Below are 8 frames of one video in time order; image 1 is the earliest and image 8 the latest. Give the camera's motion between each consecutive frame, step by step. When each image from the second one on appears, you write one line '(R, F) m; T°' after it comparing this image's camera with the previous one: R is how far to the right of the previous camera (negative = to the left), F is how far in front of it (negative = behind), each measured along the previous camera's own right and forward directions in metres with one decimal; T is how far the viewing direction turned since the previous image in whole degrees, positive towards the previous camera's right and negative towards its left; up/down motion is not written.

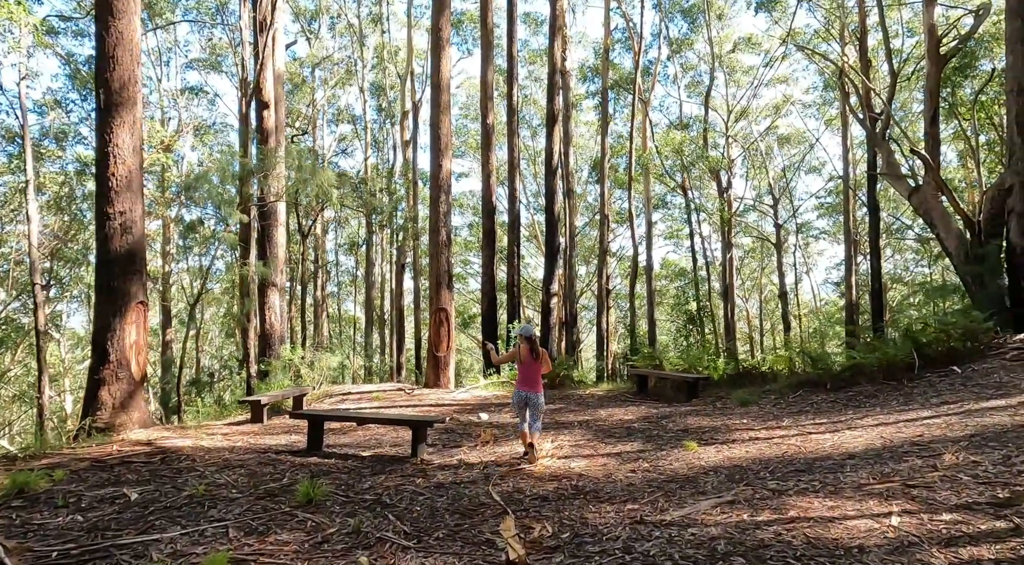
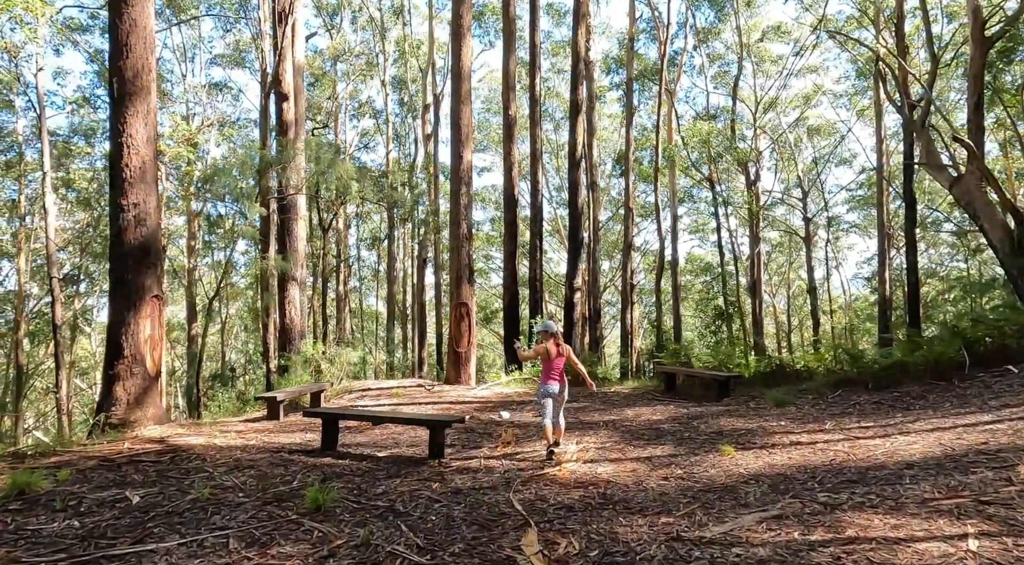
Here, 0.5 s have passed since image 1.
(0.0, +0.3) m; -2°
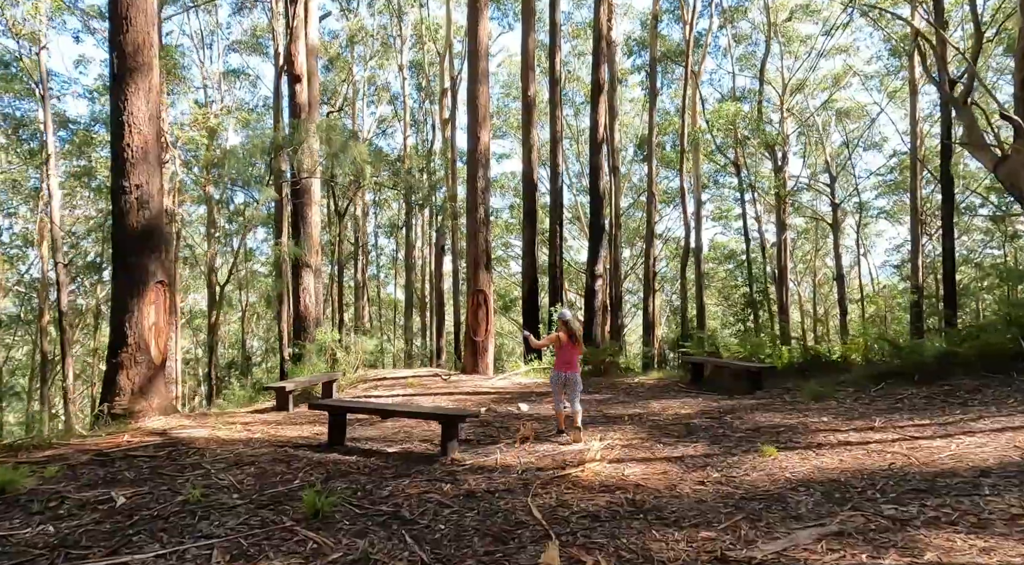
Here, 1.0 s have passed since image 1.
(0.0, +0.5) m; -2°
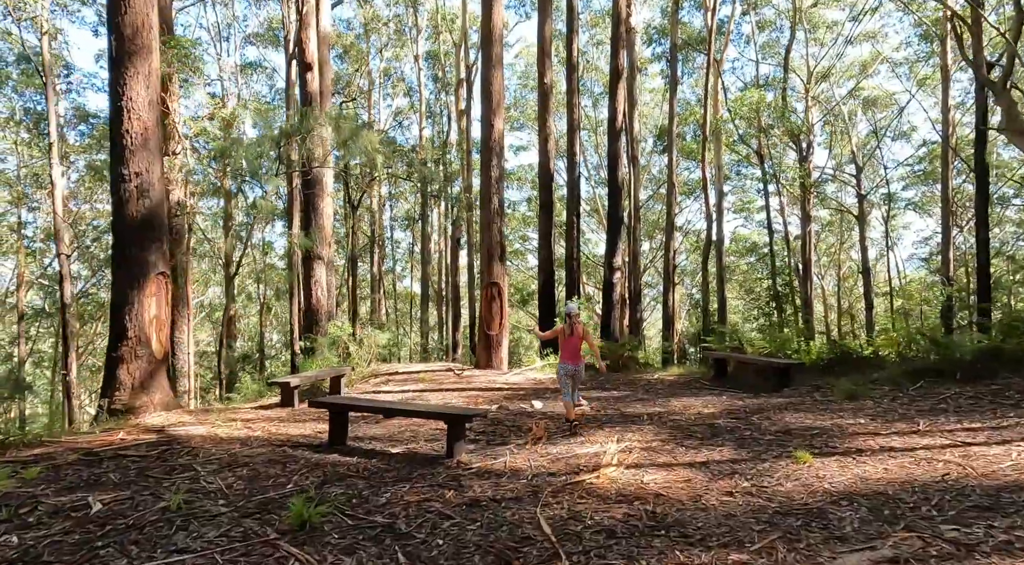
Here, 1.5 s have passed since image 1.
(+0.1, +0.4) m; -1°
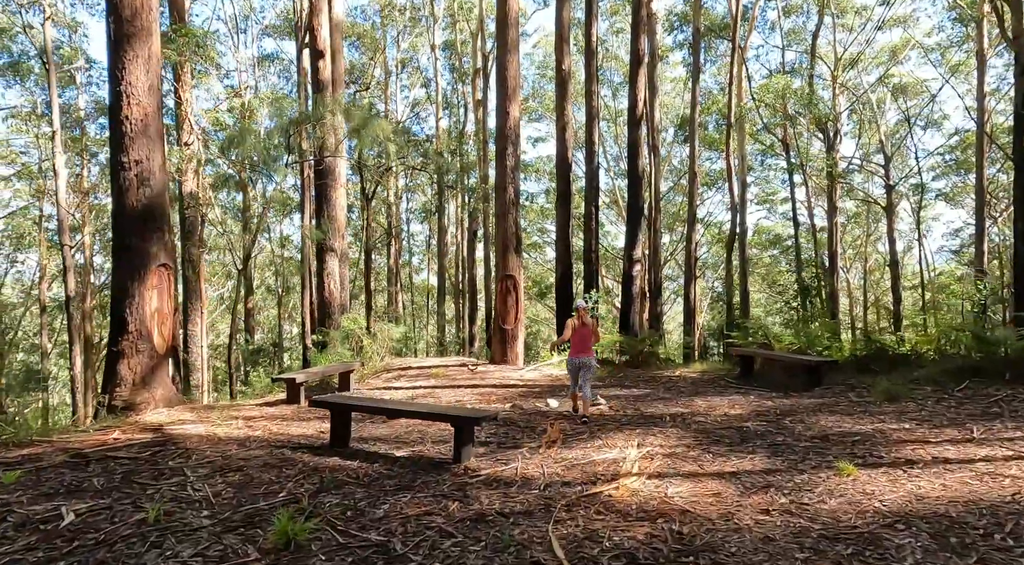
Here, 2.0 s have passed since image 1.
(0.0, +0.4) m; -1°
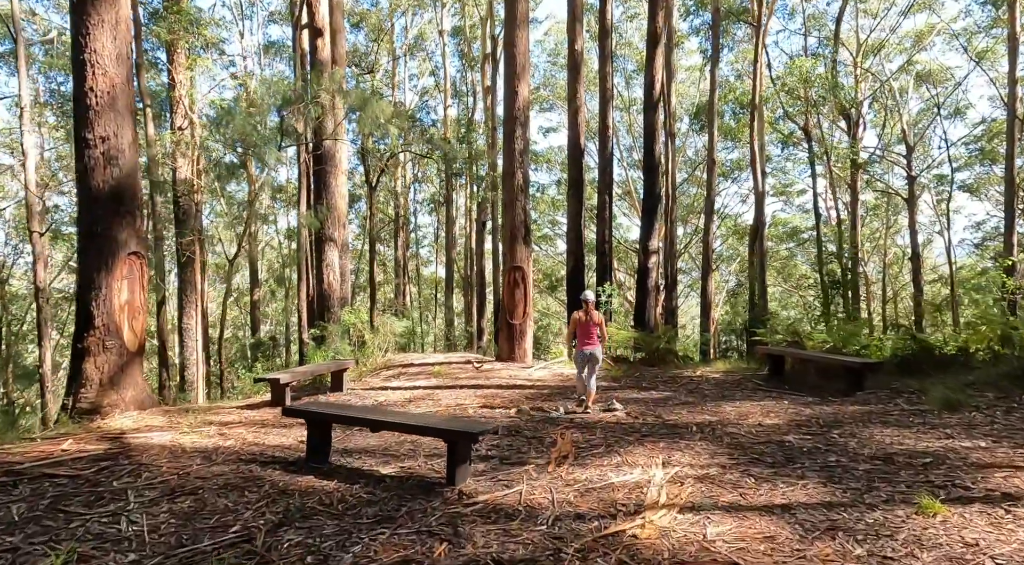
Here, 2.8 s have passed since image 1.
(0.0, +0.8) m; -1°
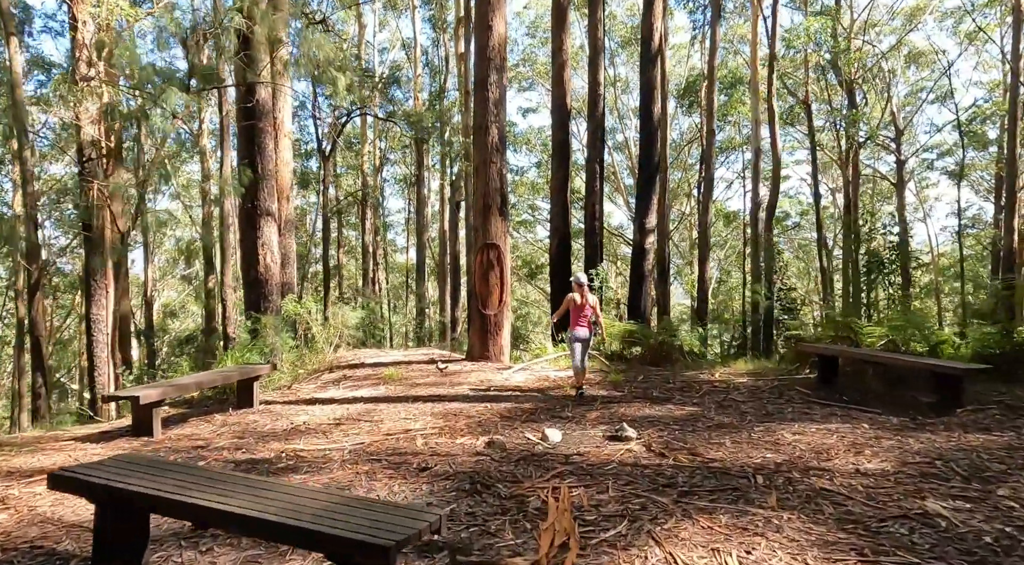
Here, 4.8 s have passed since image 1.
(+0.1, +2.1) m; +2°
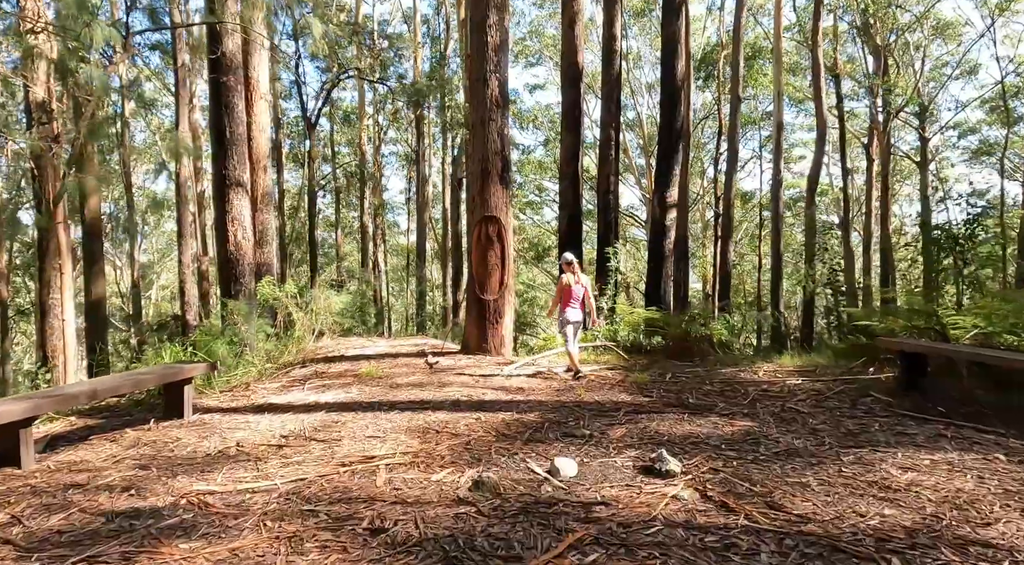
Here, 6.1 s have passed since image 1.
(0.0, +1.4) m; -1°
